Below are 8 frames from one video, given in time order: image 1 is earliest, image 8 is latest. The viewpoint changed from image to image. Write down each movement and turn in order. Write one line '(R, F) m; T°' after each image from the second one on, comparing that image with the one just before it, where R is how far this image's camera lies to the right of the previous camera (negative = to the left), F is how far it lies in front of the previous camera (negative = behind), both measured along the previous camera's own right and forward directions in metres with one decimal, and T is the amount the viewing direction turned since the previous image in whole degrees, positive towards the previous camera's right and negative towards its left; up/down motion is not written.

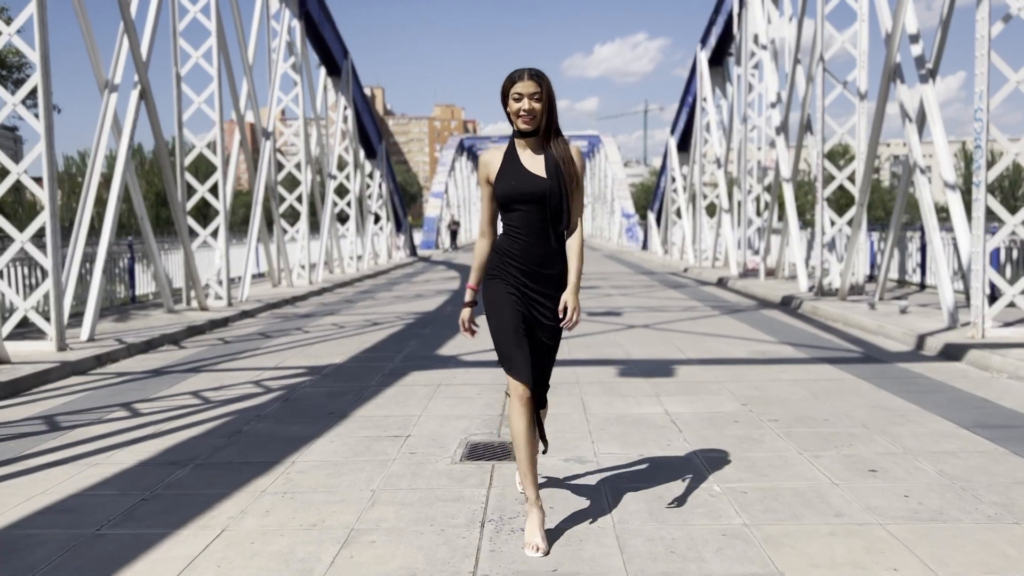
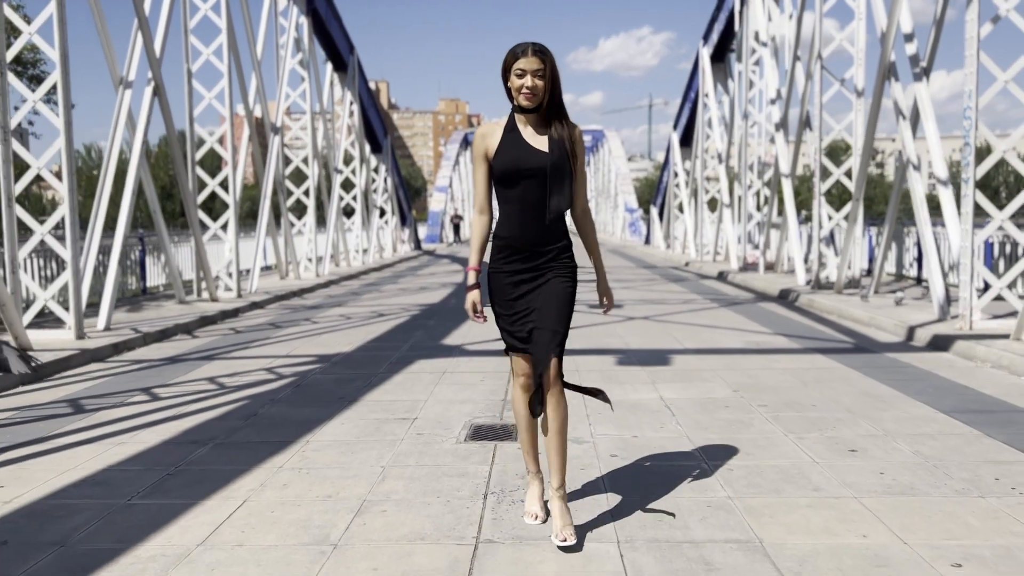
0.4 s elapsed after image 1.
(0.0, -0.3) m; 0°
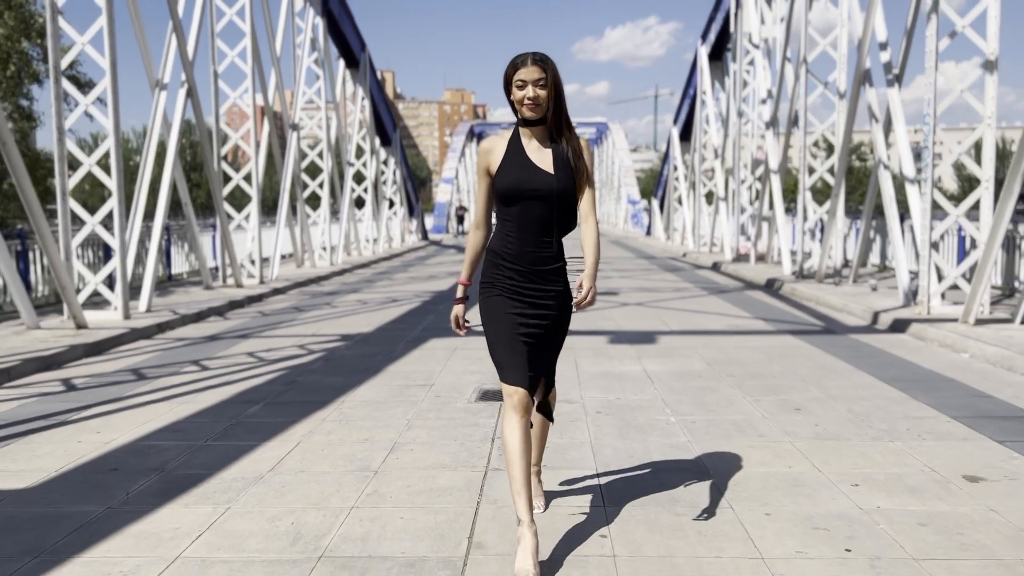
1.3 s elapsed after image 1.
(0.0, -1.1) m; 0°
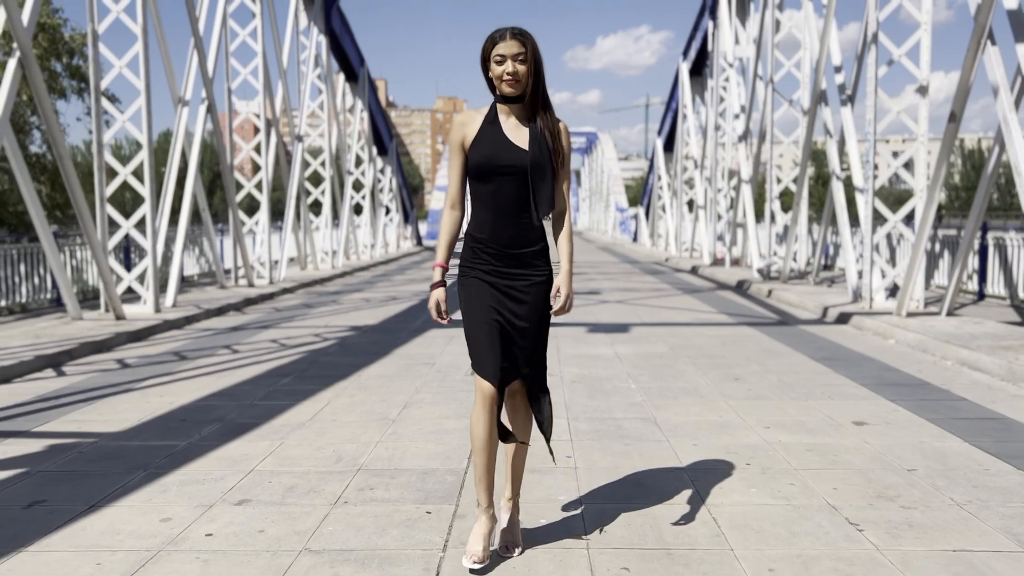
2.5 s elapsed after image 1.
(0.0, -1.3) m; +1°
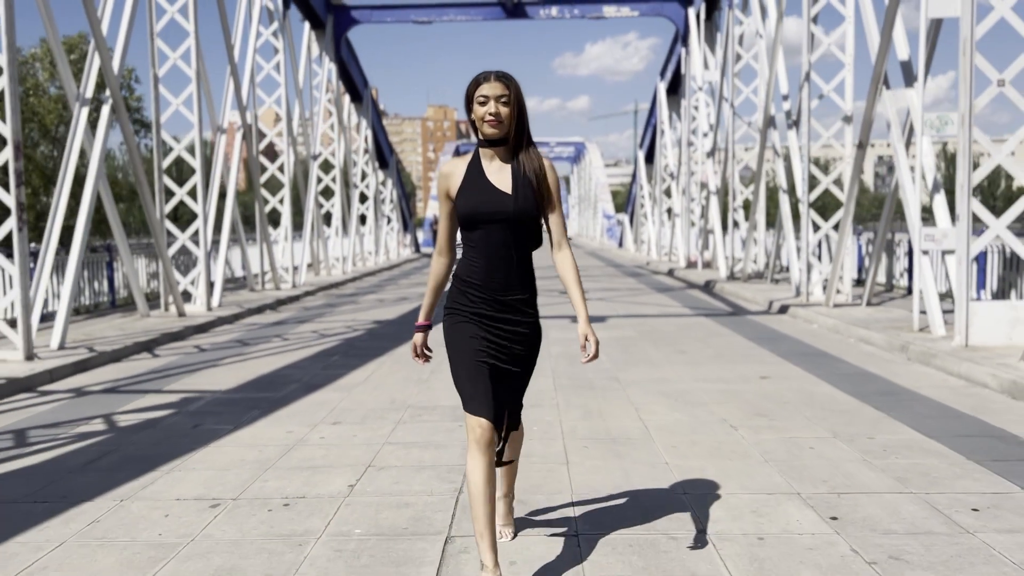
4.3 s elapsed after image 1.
(-0.1, -2.3) m; +1°
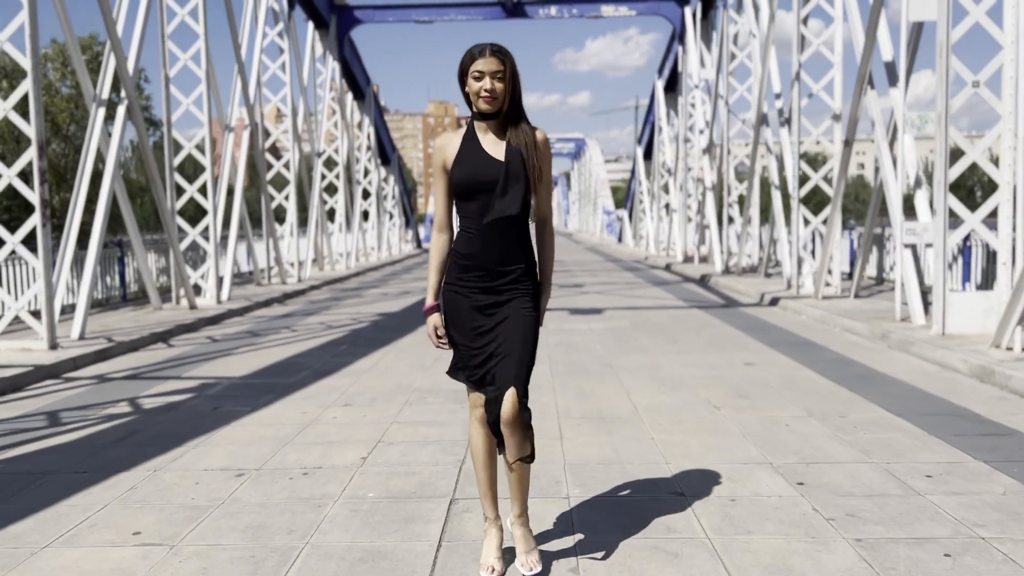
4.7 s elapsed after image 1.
(0.0, -0.5) m; 0°
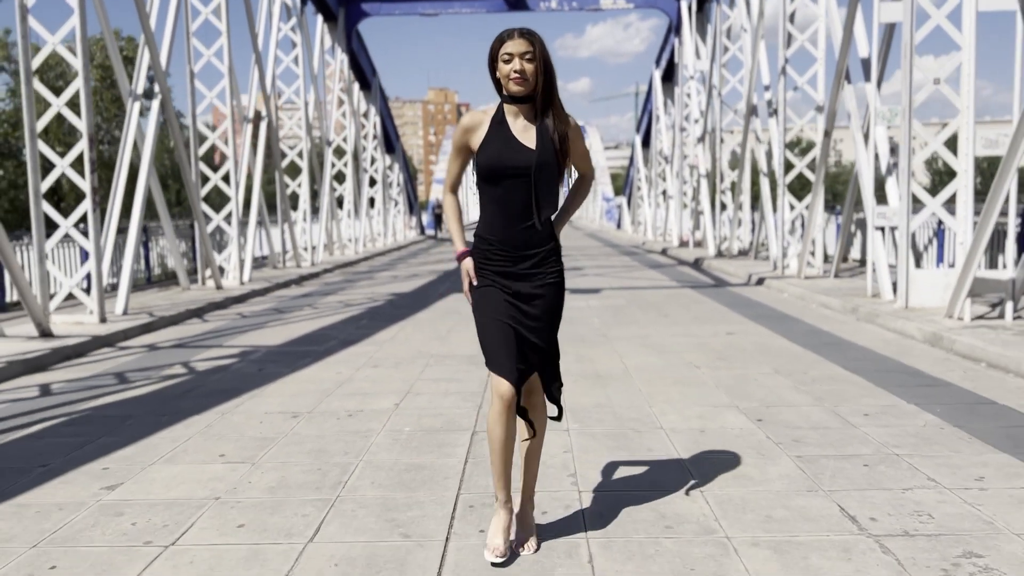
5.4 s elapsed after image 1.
(-0.1, -1.0) m; 0°
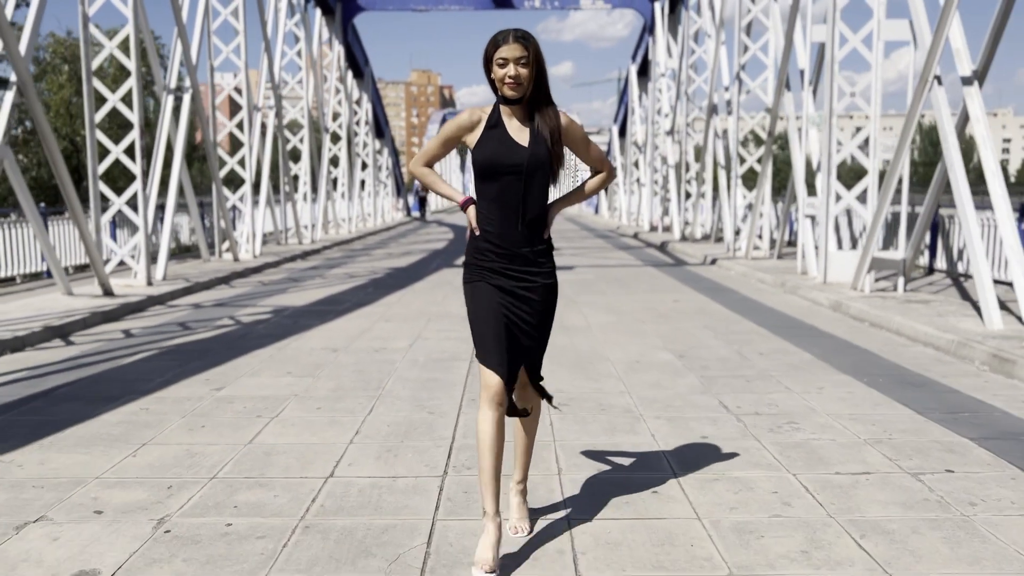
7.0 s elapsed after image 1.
(-0.1, -2.0) m; +1°
